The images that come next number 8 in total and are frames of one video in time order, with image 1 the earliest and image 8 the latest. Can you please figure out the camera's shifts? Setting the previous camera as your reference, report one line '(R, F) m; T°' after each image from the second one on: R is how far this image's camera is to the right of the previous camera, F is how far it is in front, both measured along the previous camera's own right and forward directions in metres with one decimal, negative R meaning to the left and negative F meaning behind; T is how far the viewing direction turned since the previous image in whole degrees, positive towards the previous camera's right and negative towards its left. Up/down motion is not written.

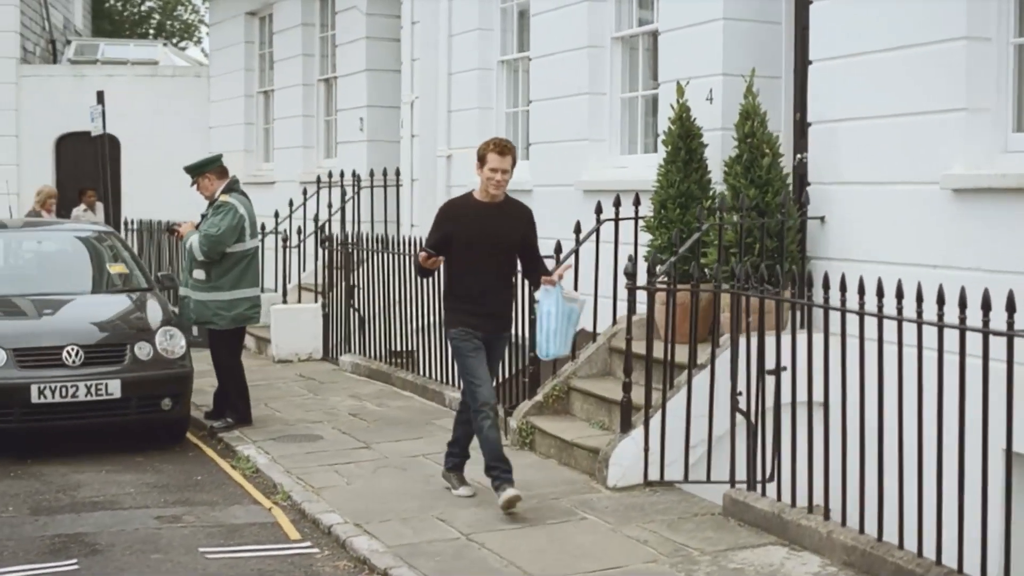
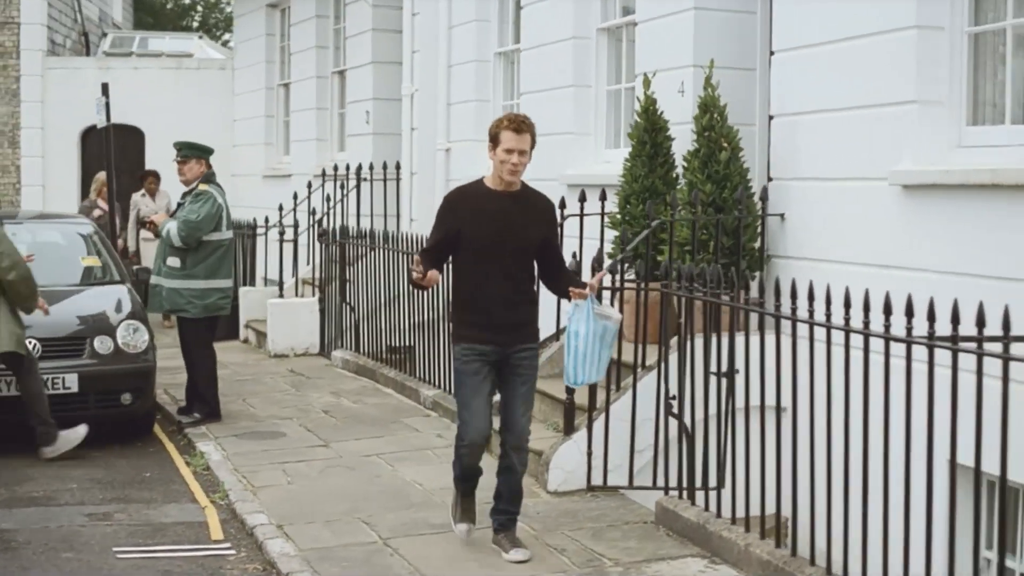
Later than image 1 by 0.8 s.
(+0.6, +0.3) m; -3°
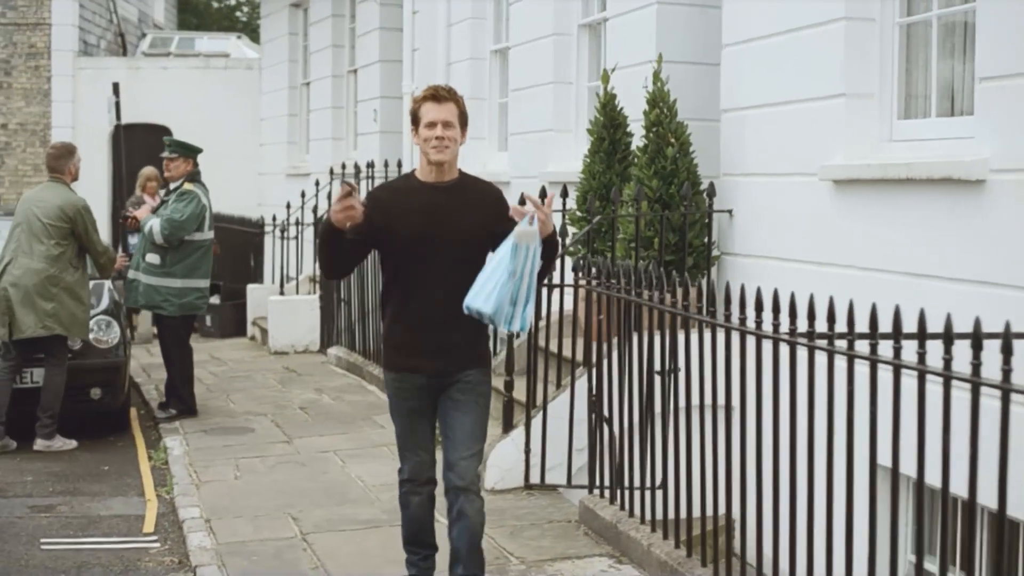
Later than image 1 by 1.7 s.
(+0.7, +0.1) m; -3°
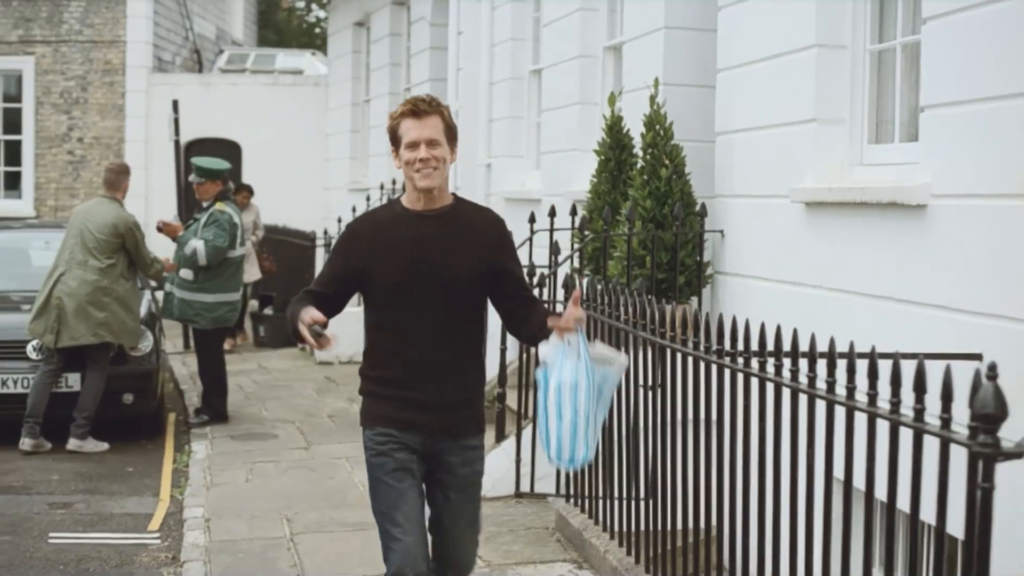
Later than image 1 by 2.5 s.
(+0.5, -0.3) m; -4°
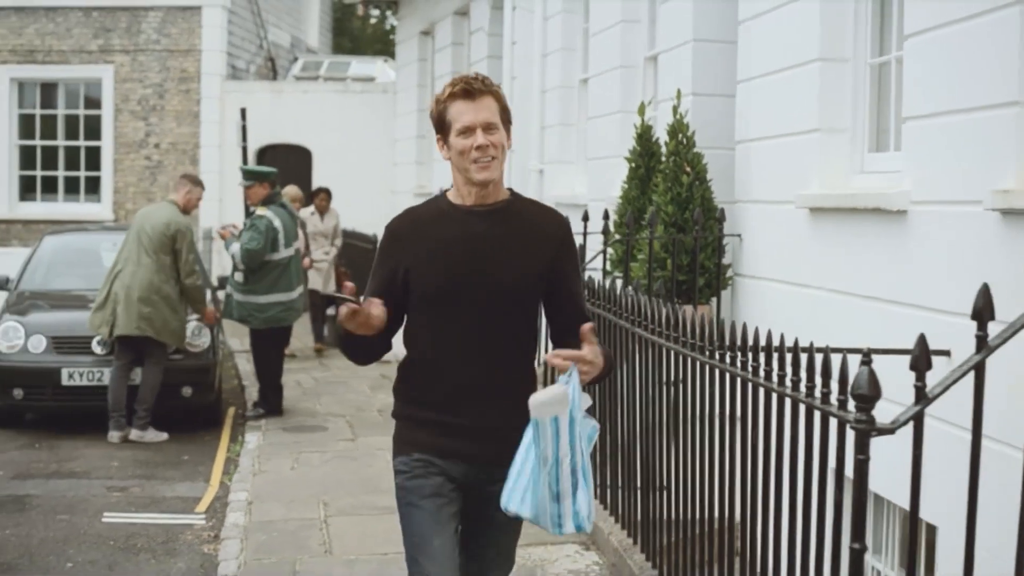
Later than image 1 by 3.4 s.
(+0.3, -0.4) m; -3°
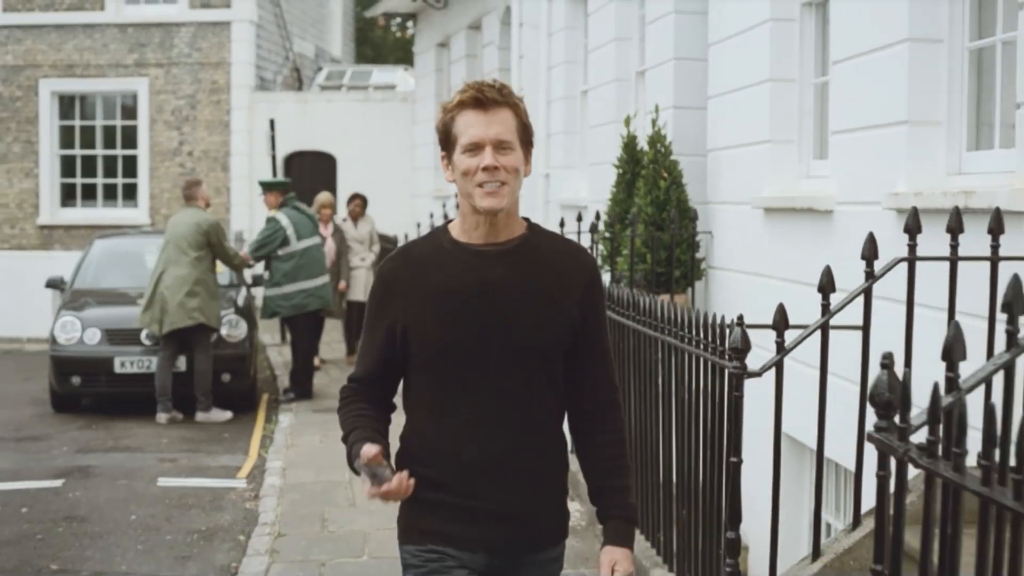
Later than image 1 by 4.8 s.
(+0.2, -1.1) m; -1°
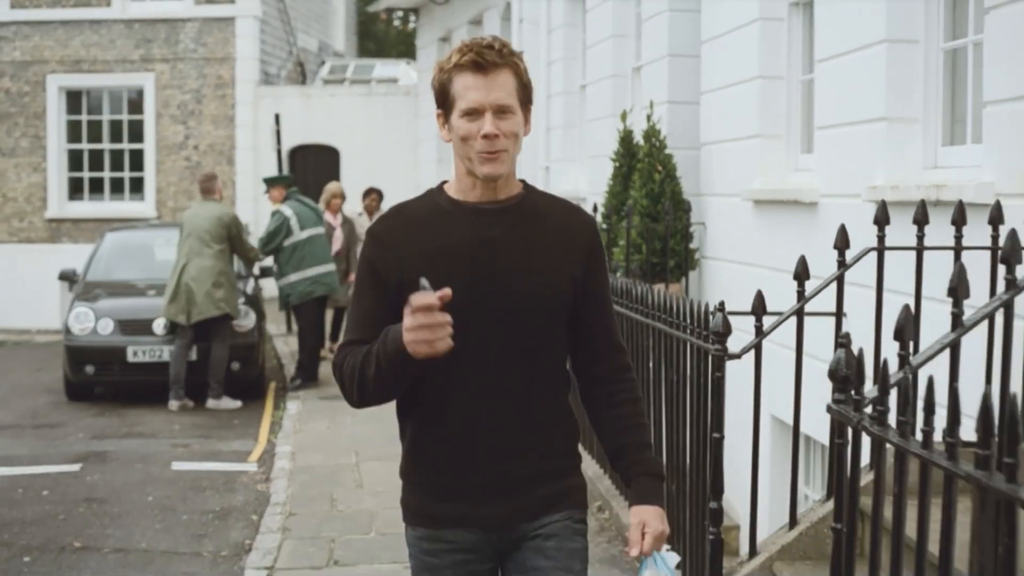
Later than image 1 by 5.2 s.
(0.0, -0.3) m; 0°
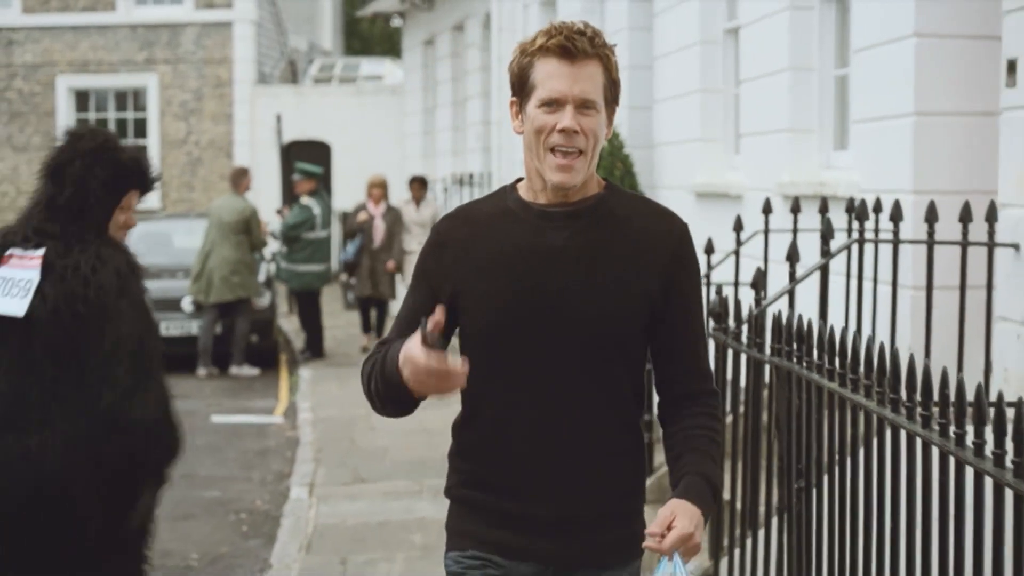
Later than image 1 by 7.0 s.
(0.0, -1.7) m; +1°
